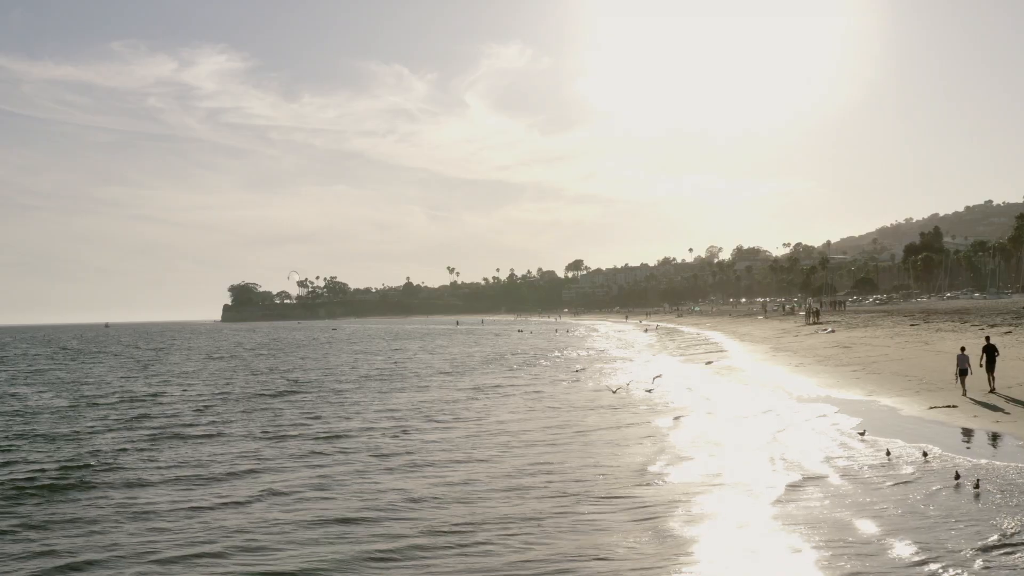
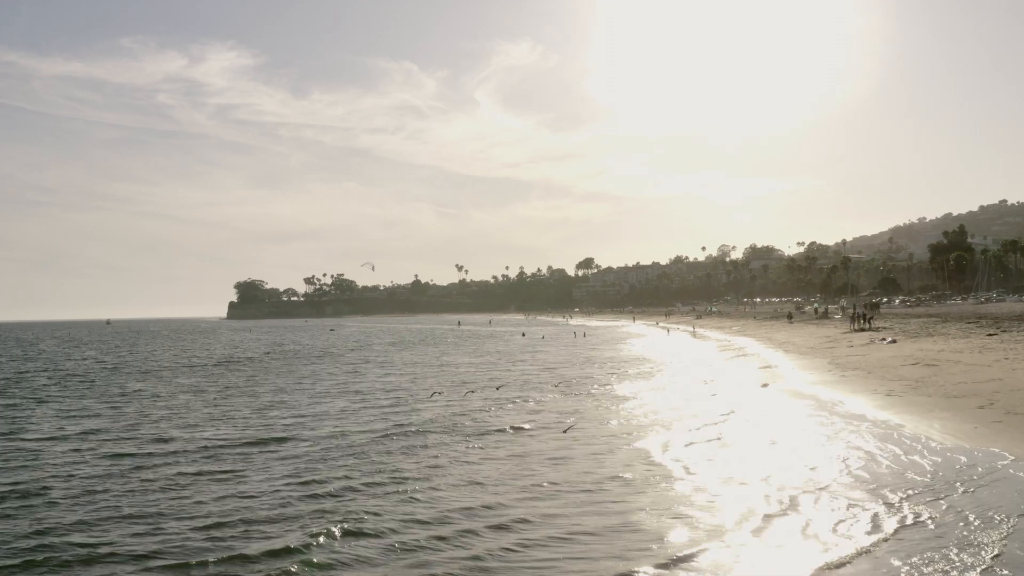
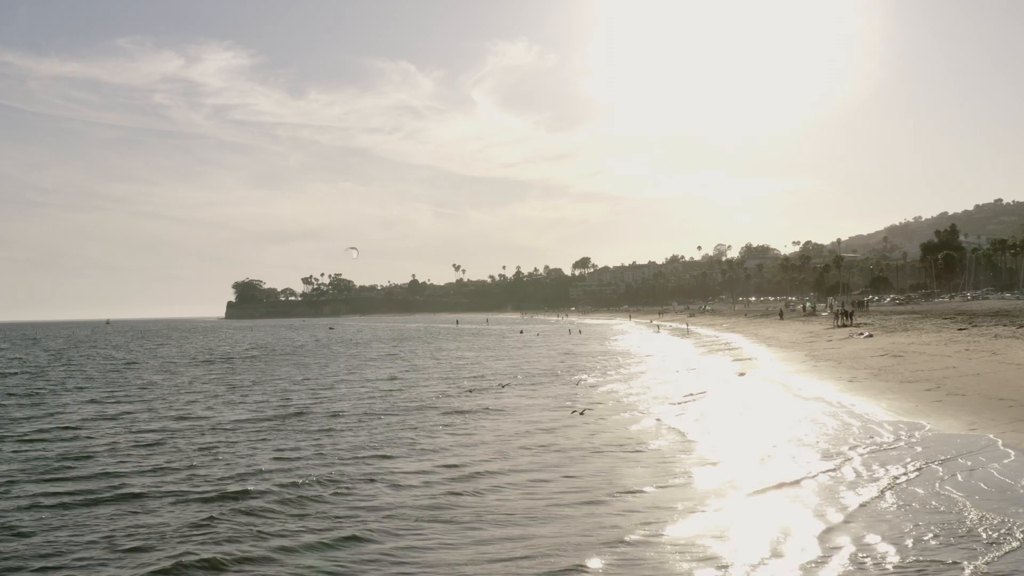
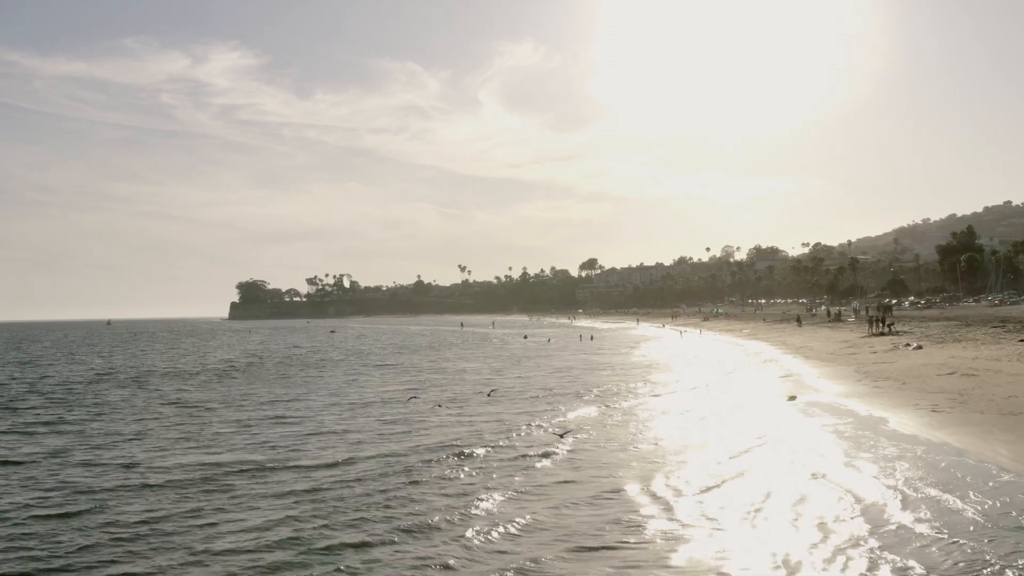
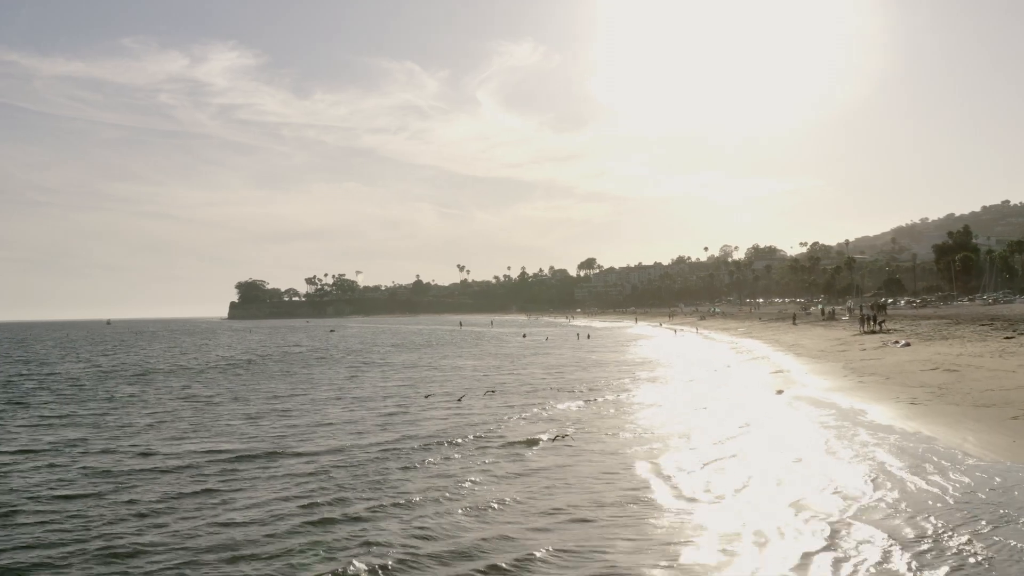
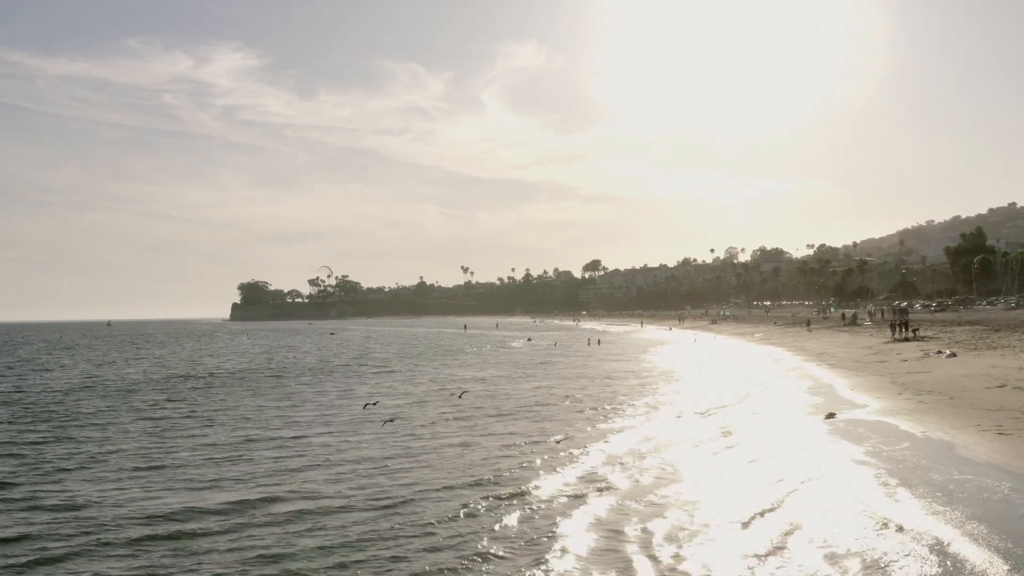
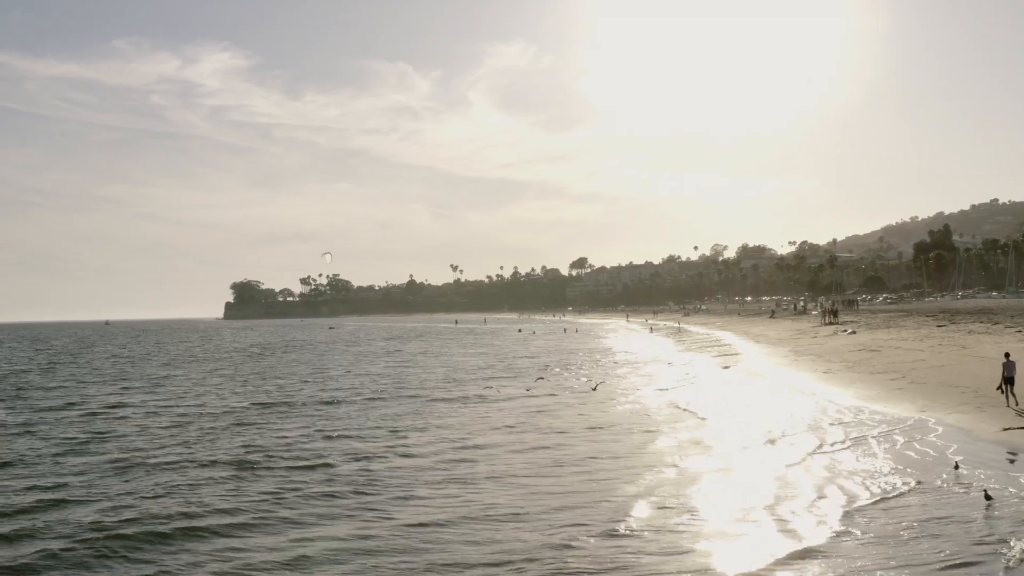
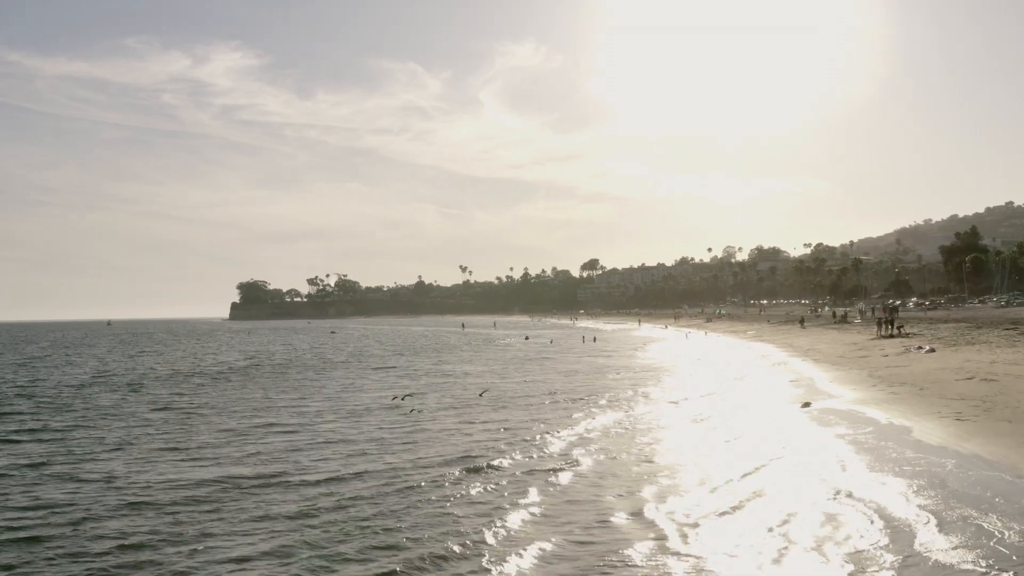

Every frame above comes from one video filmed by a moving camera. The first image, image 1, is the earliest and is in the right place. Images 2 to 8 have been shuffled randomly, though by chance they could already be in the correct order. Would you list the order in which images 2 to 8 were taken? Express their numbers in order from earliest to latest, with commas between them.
7, 3, 2, 5, 4, 8, 6
